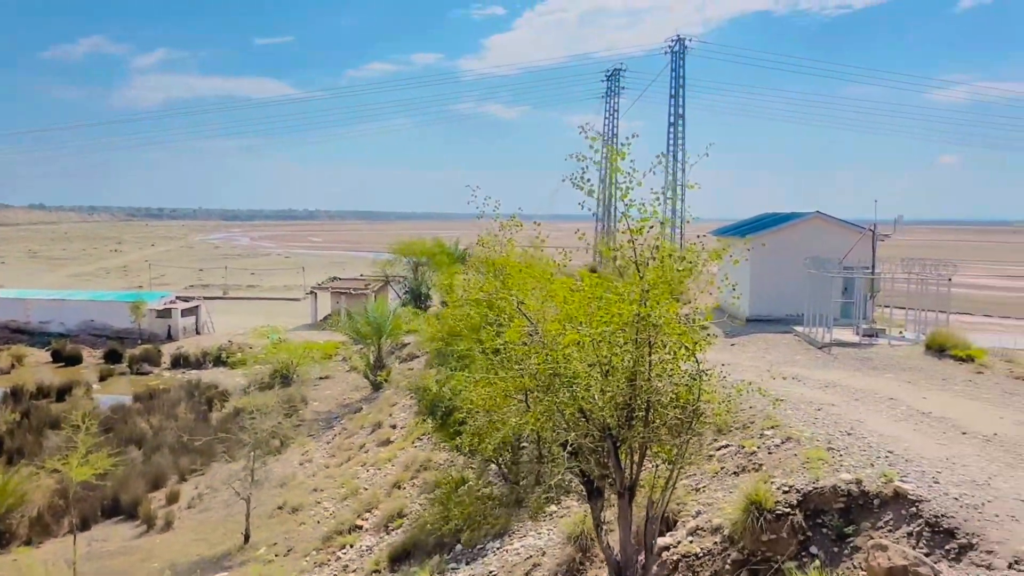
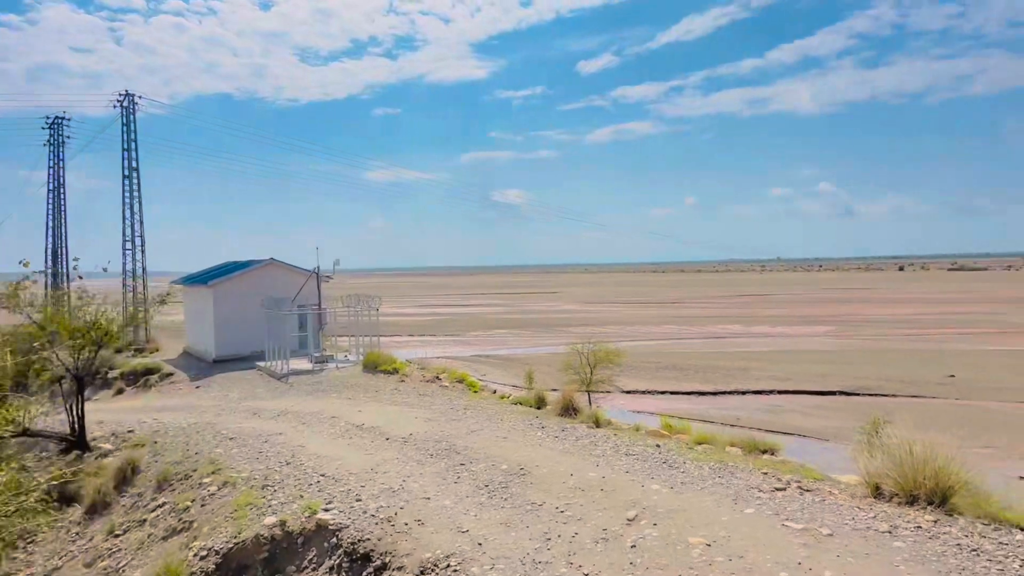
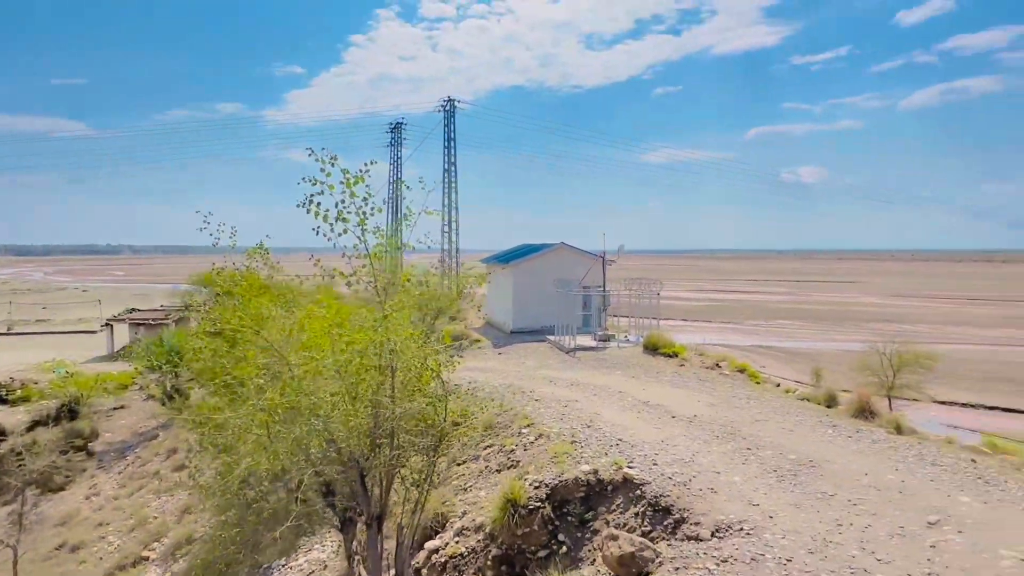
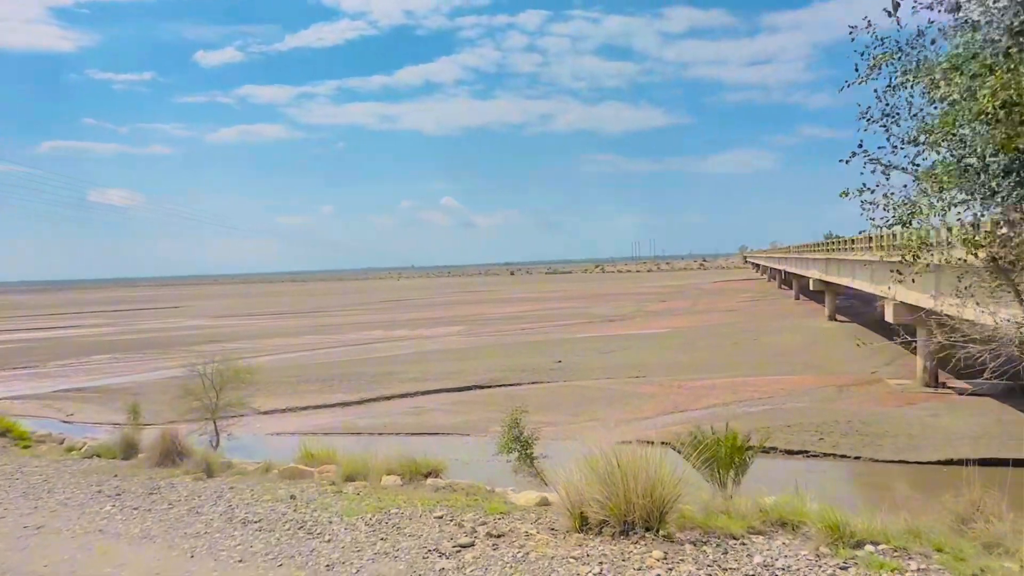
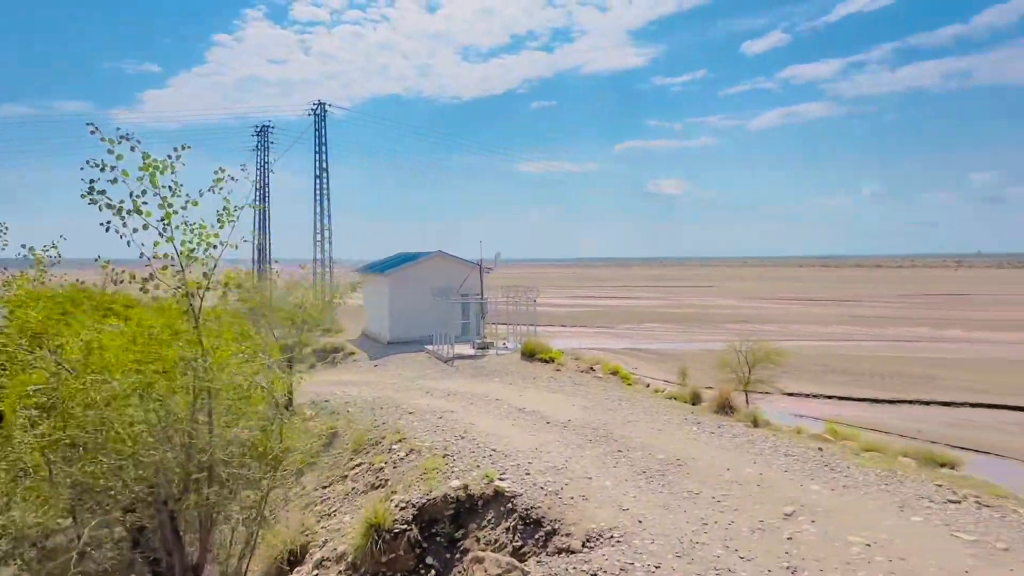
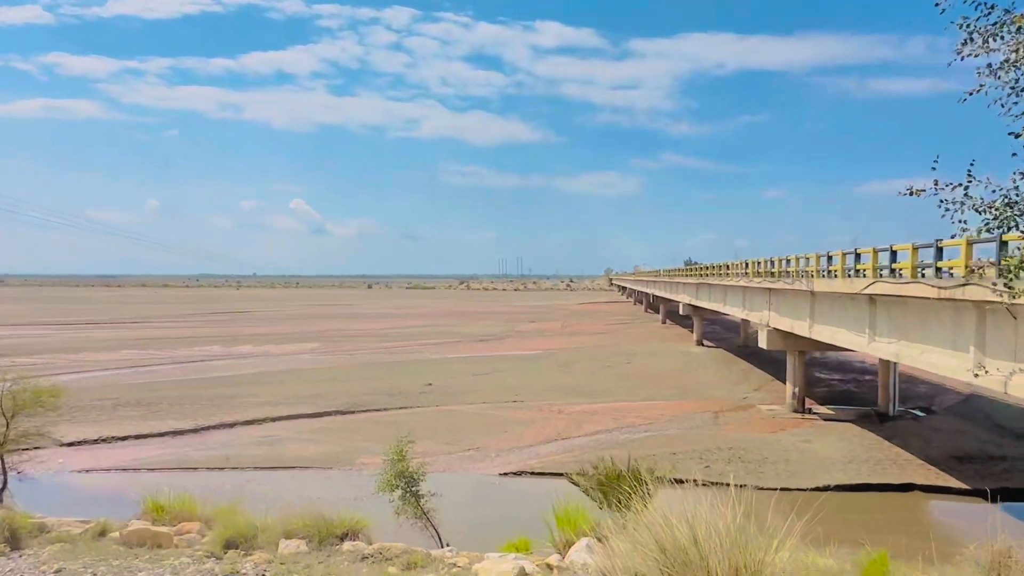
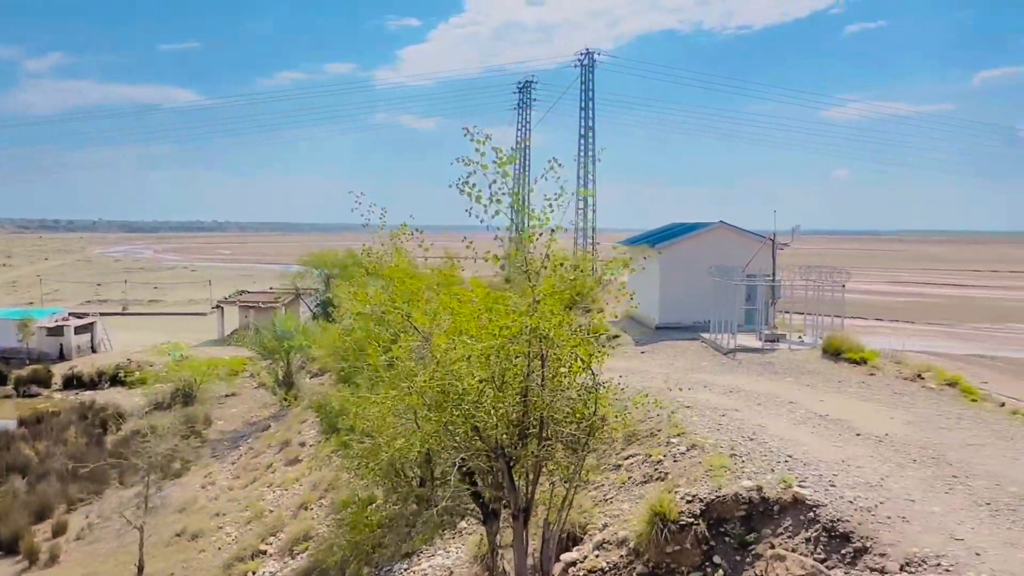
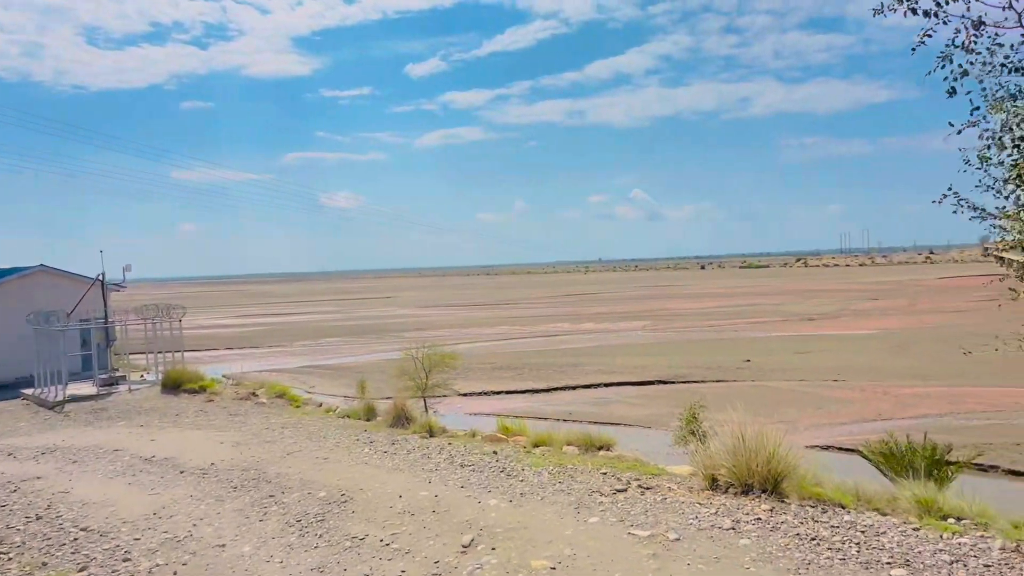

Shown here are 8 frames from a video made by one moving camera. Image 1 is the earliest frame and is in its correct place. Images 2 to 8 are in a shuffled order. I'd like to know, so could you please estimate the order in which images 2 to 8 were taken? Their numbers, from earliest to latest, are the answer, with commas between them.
7, 3, 5, 2, 8, 4, 6
